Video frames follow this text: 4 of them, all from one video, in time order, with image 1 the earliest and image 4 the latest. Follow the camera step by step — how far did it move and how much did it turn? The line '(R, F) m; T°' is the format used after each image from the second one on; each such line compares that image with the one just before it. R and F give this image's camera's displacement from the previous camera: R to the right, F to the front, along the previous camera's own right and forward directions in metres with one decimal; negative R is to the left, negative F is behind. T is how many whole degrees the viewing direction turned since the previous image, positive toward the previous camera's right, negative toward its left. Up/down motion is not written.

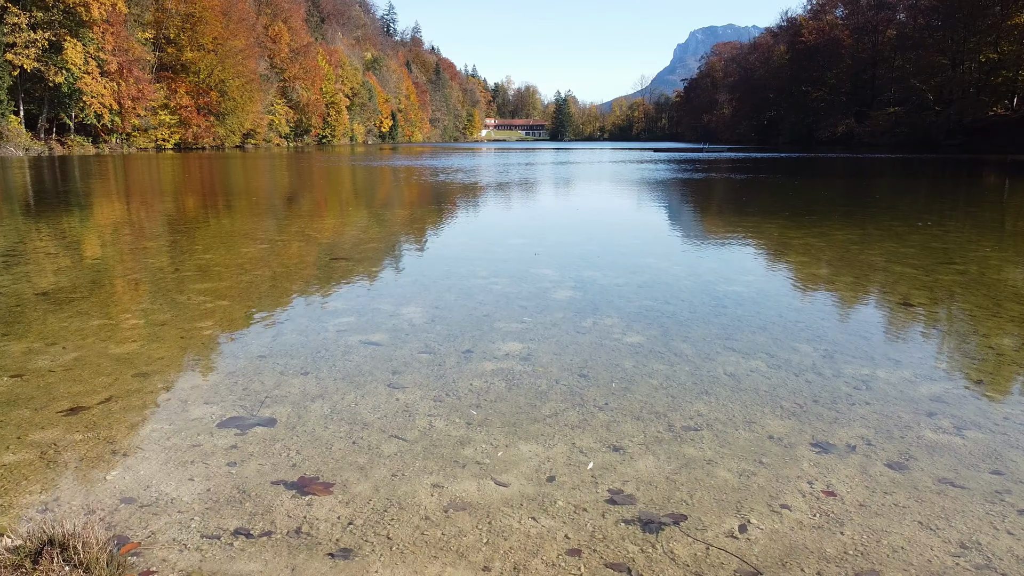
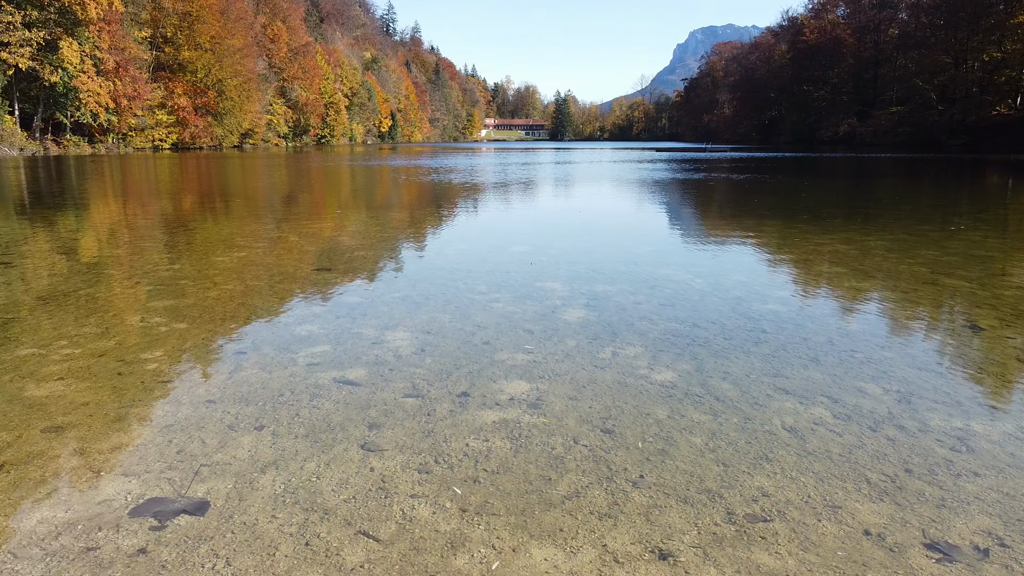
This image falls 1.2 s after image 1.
(0.0, +0.7) m; 0°
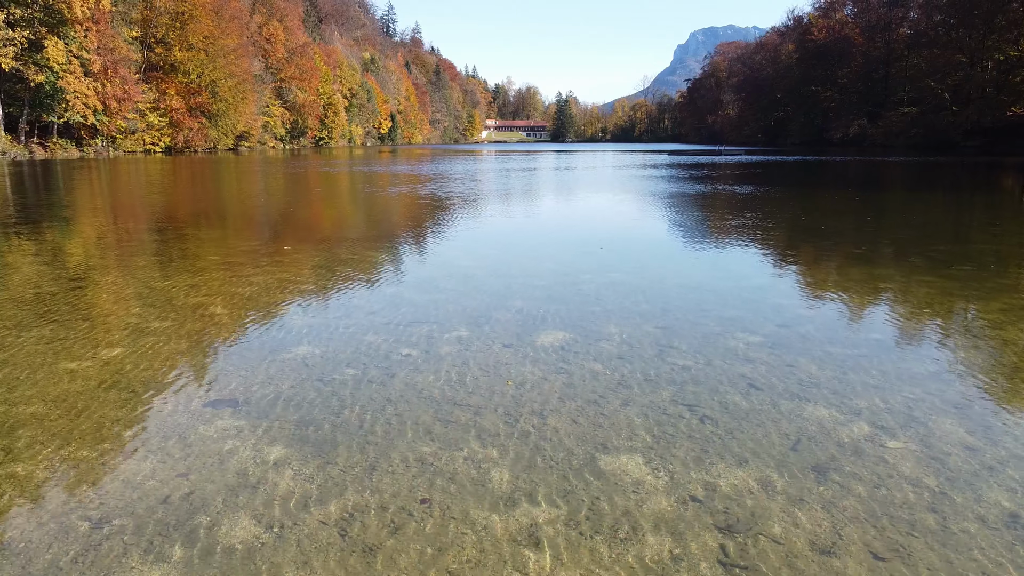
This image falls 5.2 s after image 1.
(-0.1, +2.6) m; 0°
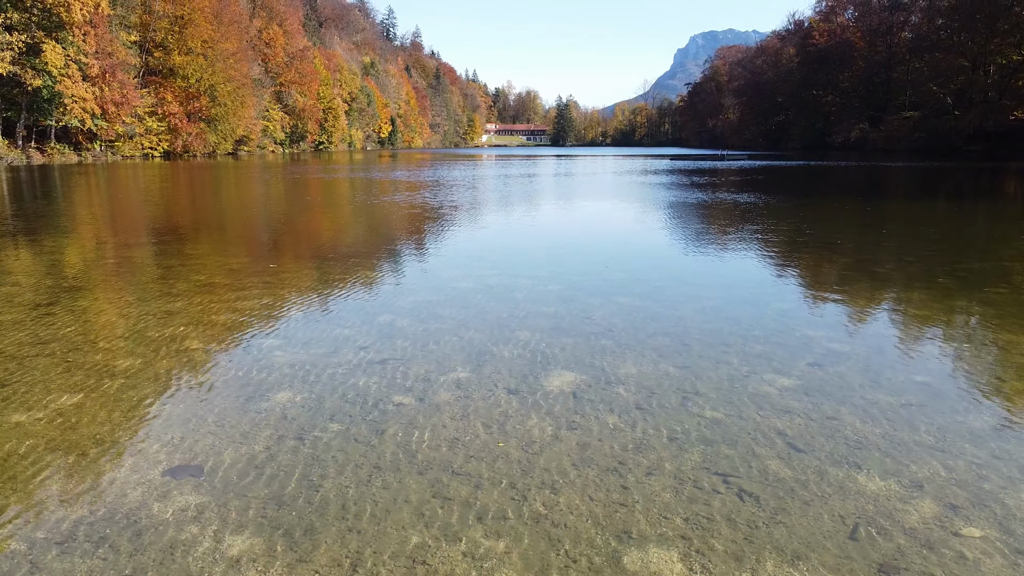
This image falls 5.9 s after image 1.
(0.0, +0.5) m; 0°
